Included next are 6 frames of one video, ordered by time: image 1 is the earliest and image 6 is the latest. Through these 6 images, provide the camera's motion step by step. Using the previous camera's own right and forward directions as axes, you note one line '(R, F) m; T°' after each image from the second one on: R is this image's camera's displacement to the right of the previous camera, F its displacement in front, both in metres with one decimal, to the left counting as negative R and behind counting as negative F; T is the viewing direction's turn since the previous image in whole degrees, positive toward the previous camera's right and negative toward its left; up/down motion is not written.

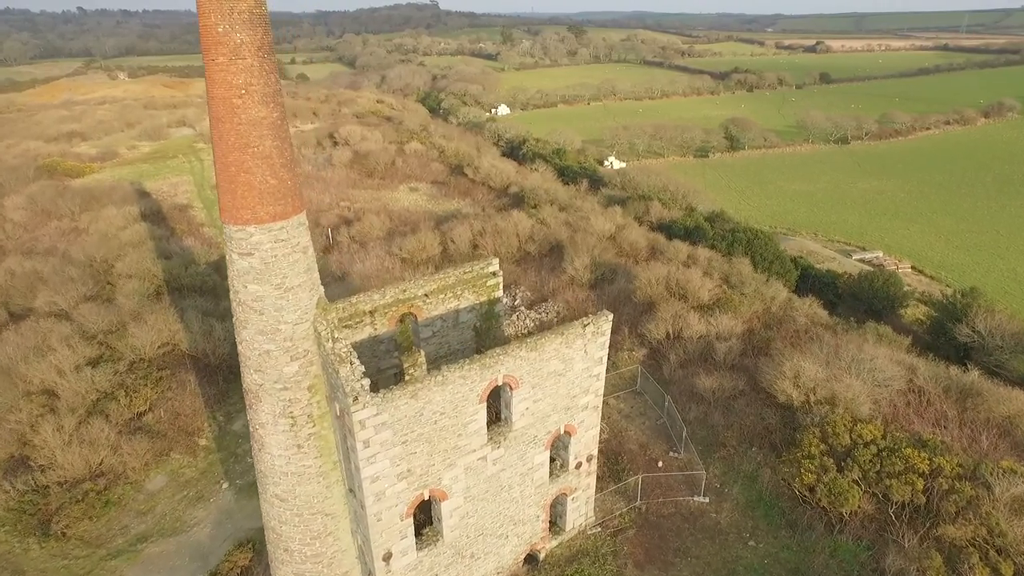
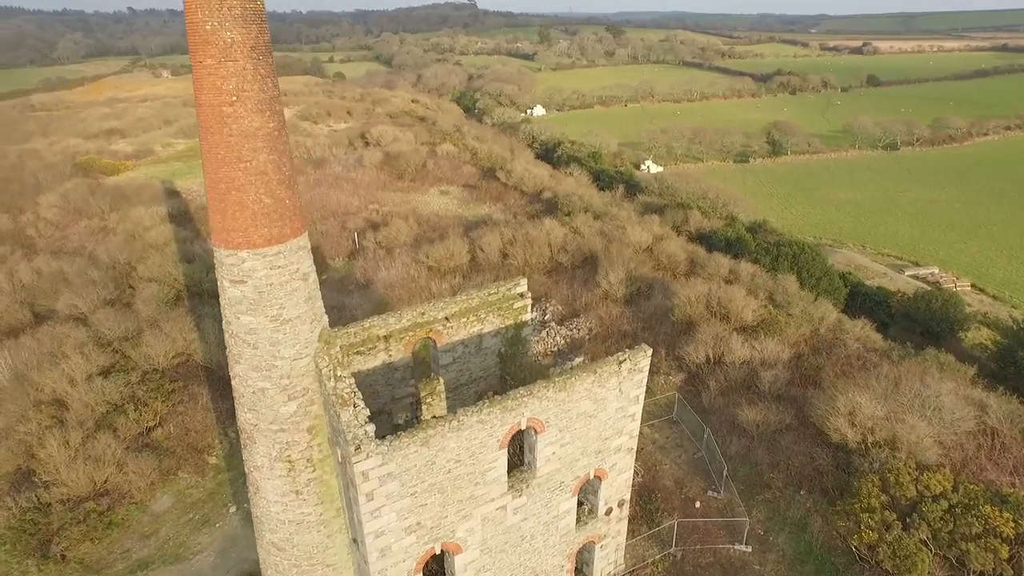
(+0.1, +1.0) m; -3°
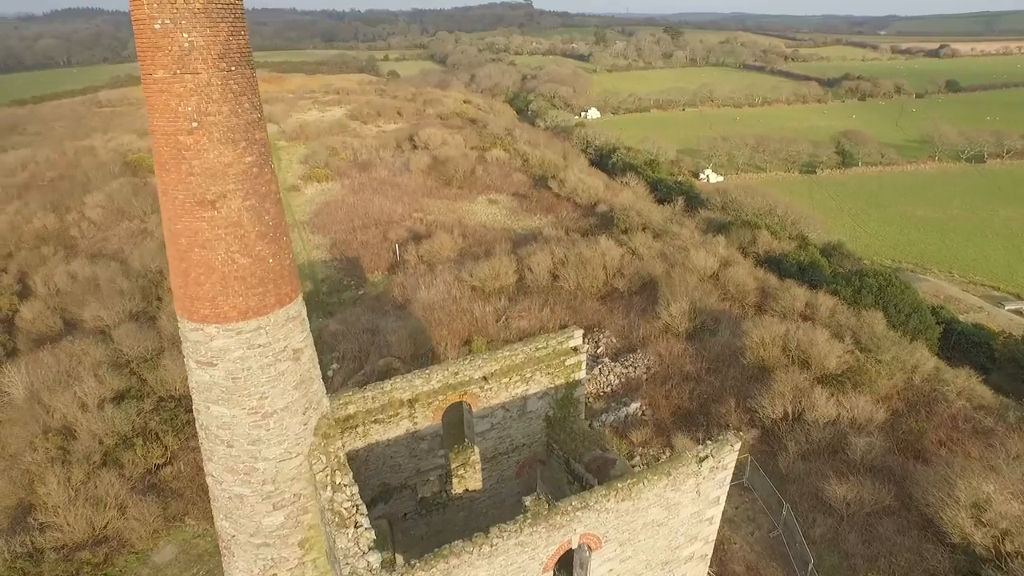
(-0.1, +1.8) m; -4°
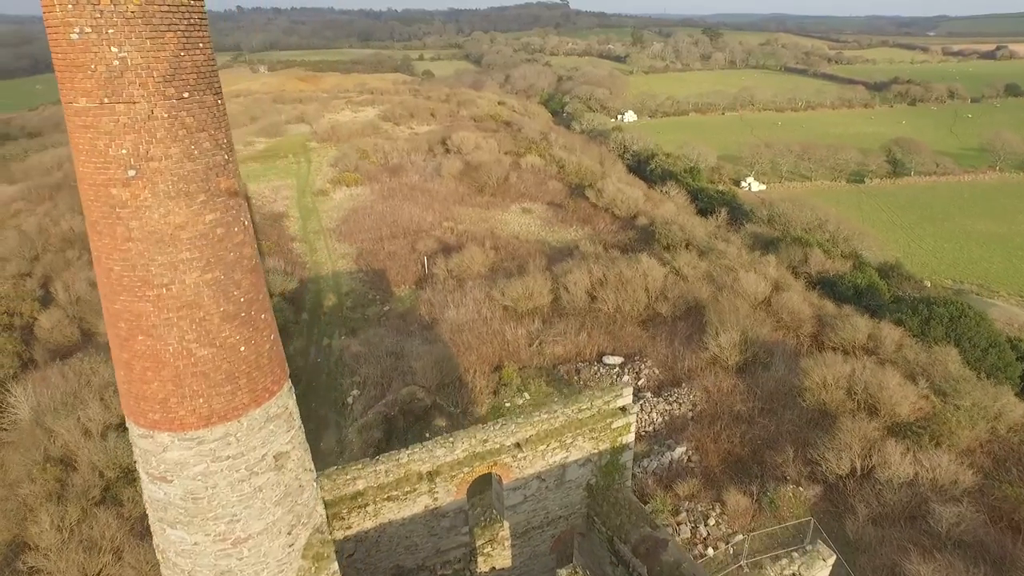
(-0.1, +1.3) m; -3°
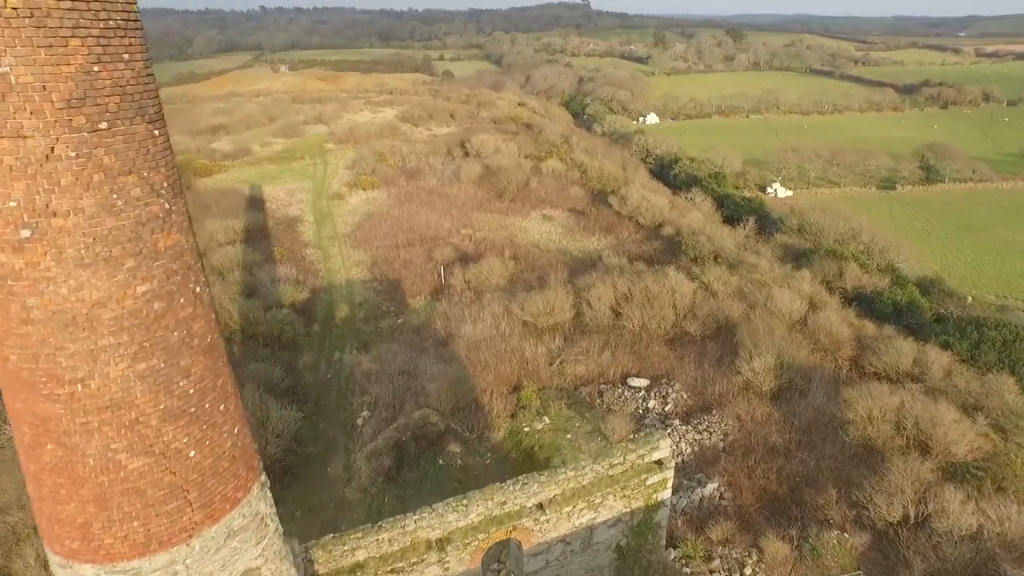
(-0.1, +0.9) m; -1°
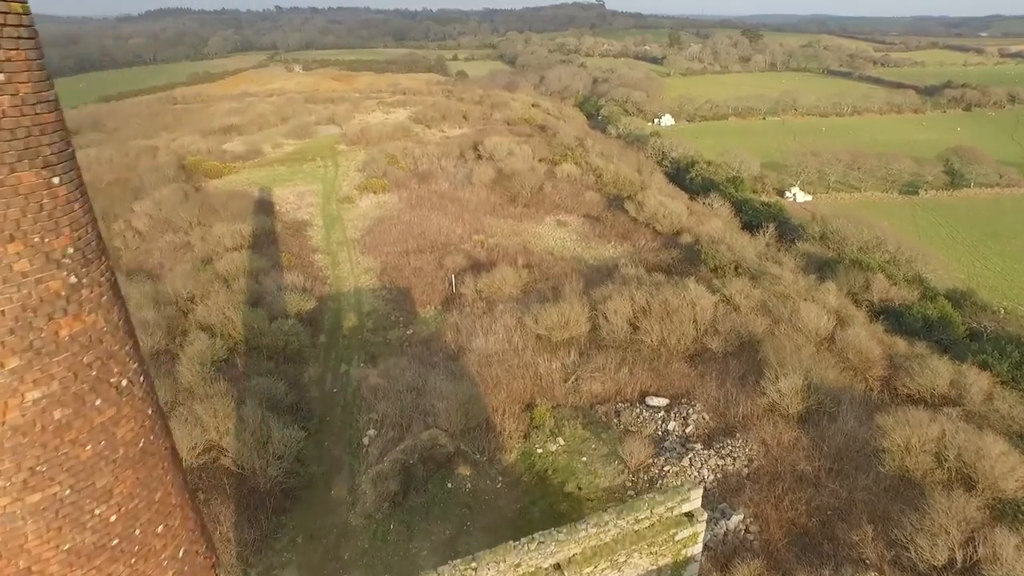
(0.0, +0.7) m; -1°
